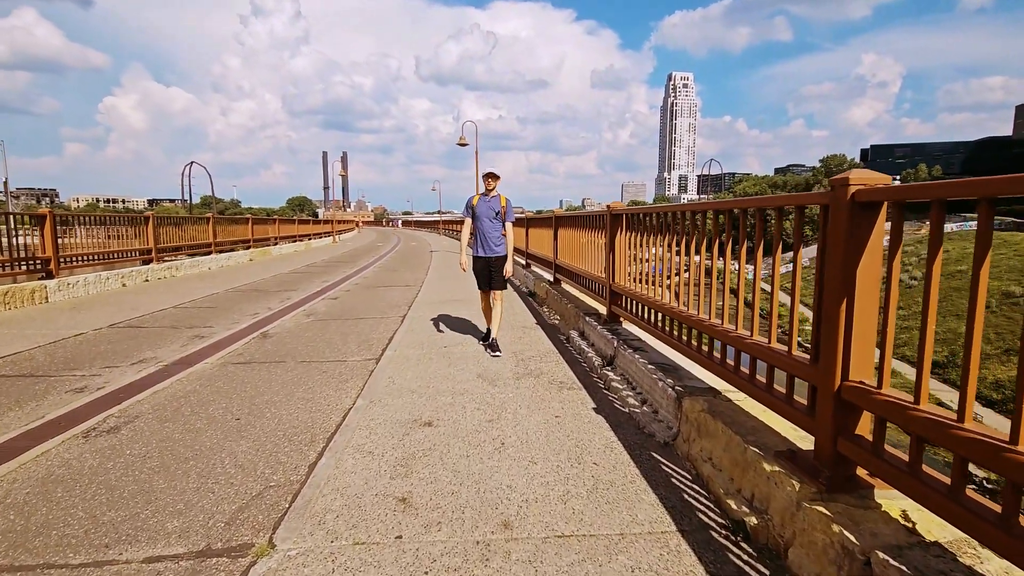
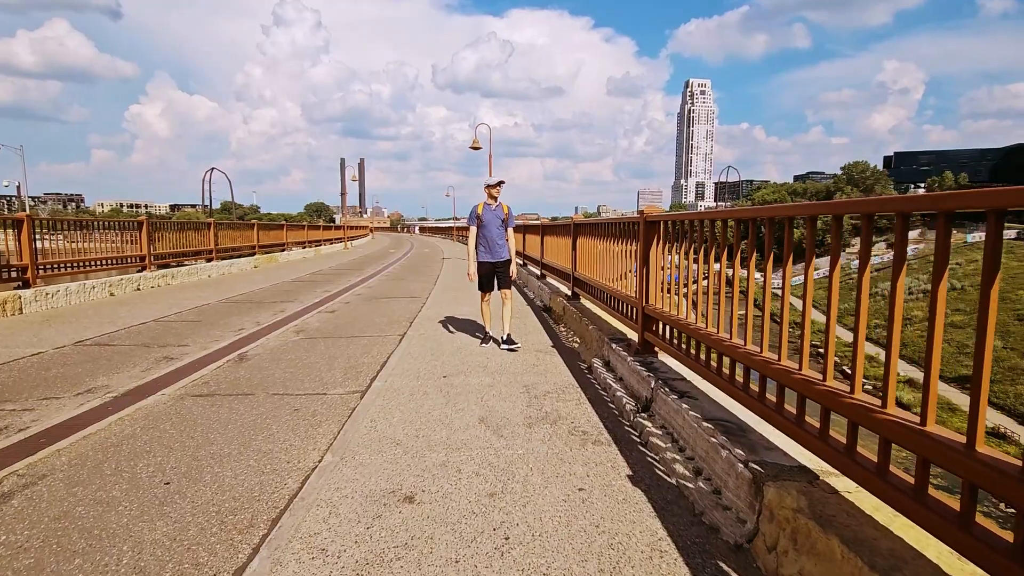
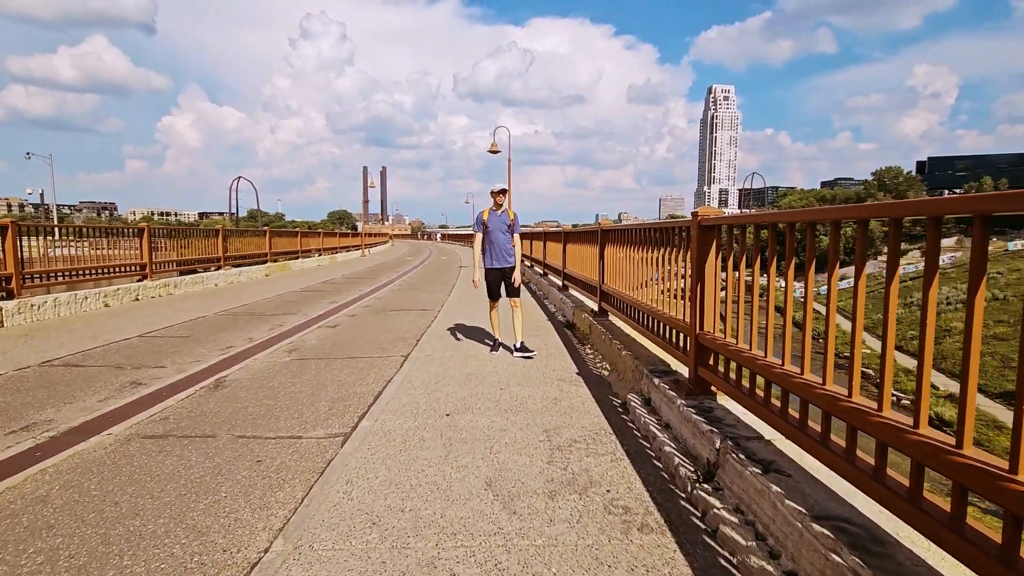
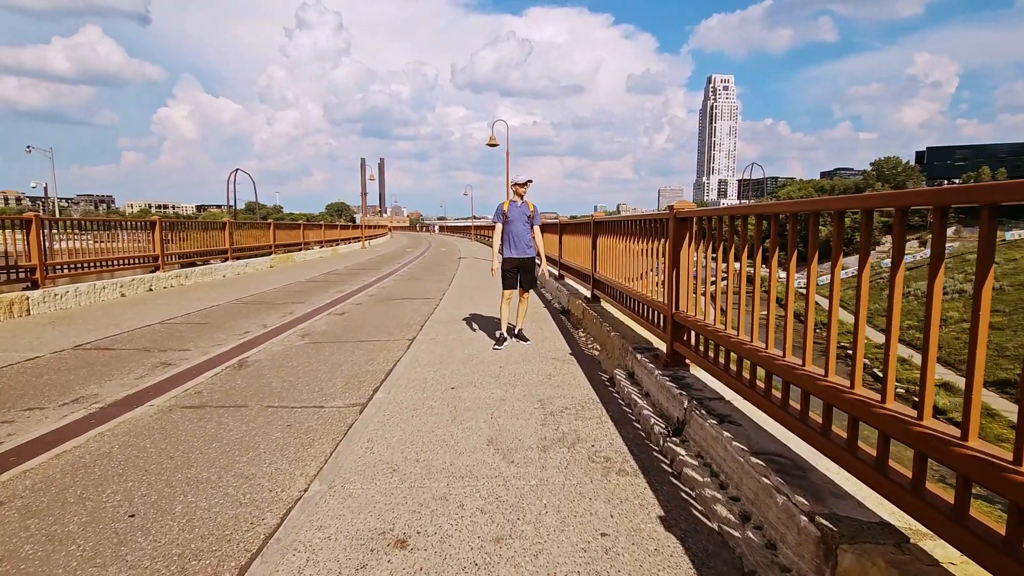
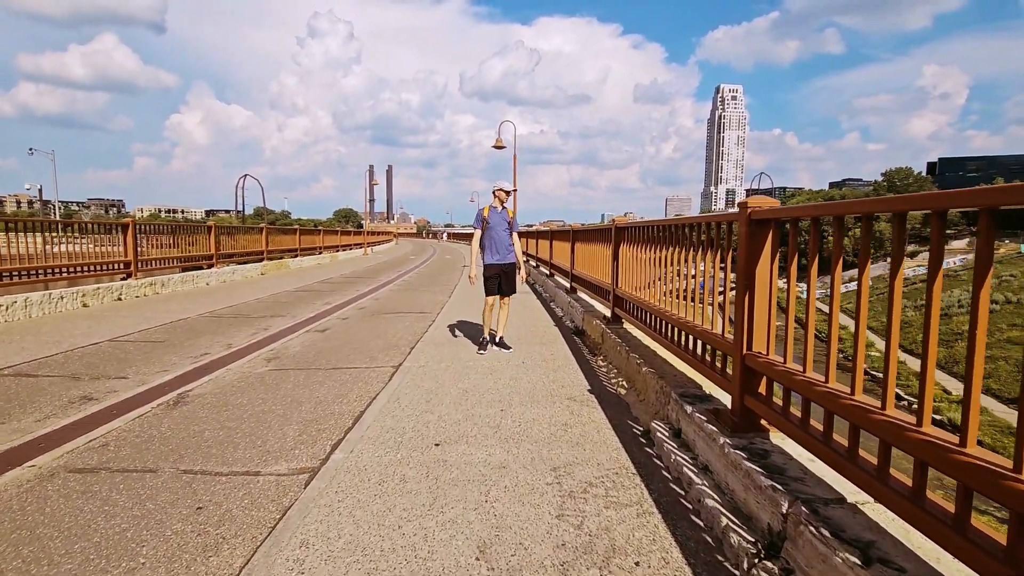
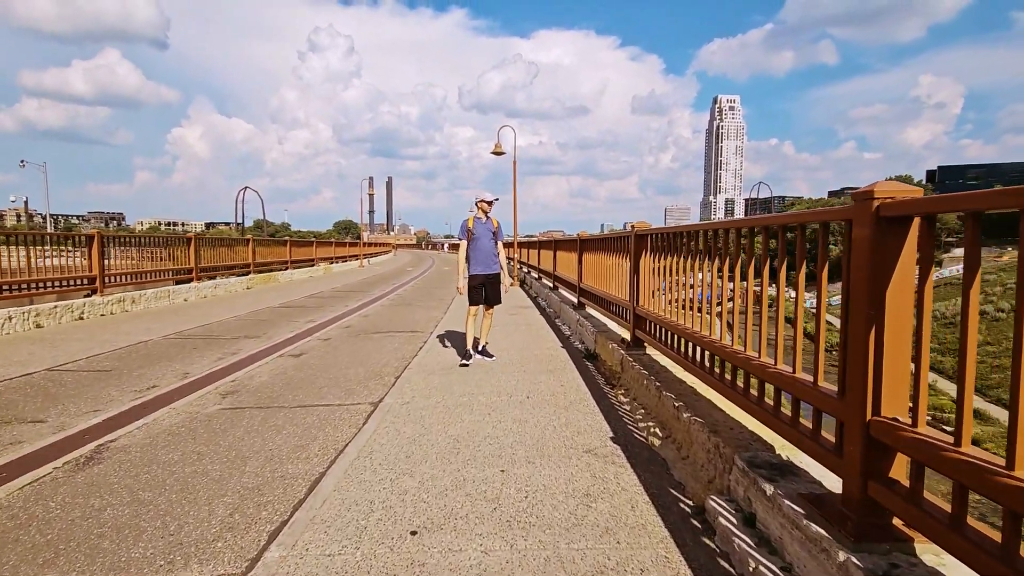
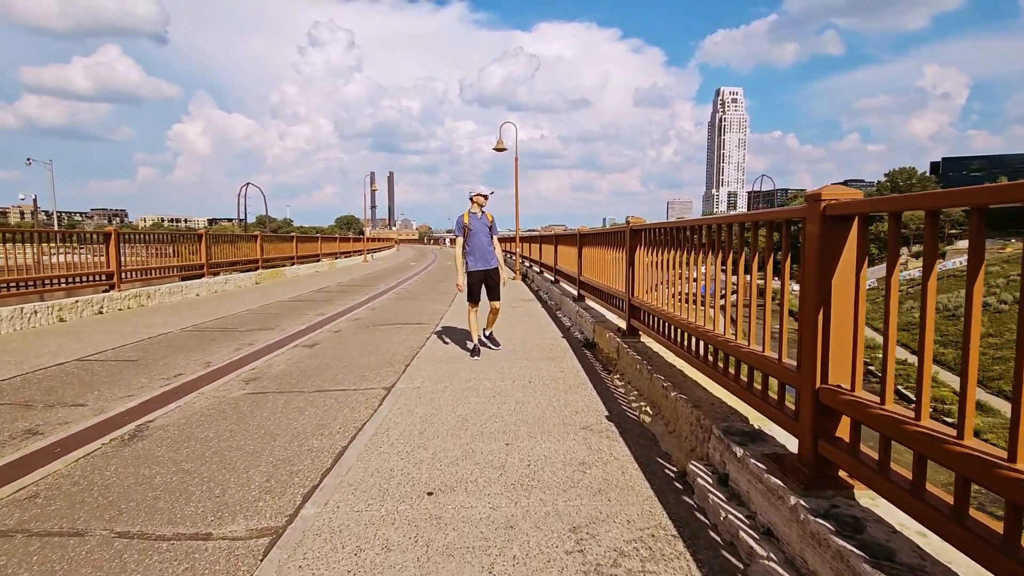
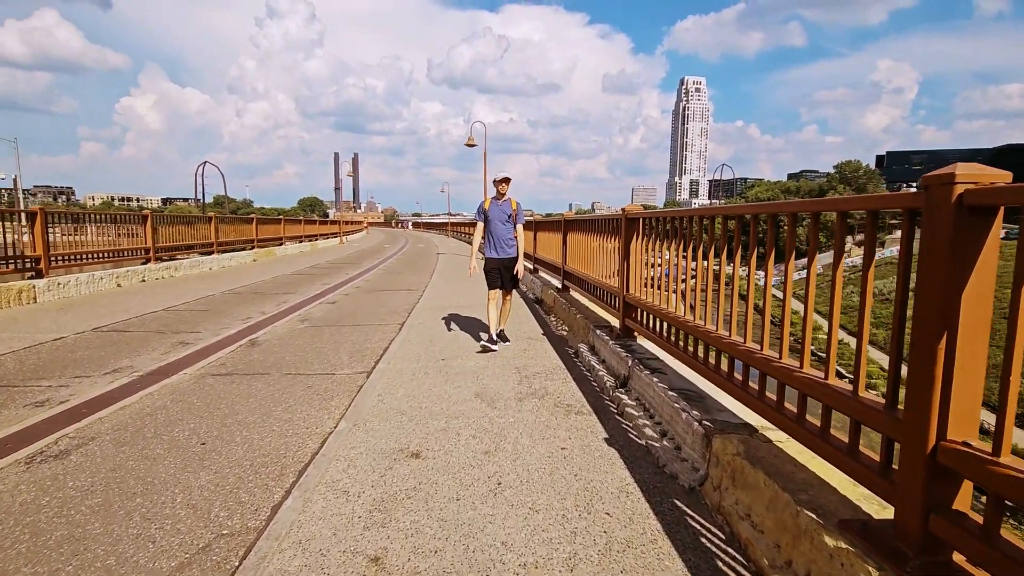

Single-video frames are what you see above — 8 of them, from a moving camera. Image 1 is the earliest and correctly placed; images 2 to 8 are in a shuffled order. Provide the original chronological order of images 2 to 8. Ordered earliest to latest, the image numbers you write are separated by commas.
8, 2, 4, 3, 5, 7, 6
